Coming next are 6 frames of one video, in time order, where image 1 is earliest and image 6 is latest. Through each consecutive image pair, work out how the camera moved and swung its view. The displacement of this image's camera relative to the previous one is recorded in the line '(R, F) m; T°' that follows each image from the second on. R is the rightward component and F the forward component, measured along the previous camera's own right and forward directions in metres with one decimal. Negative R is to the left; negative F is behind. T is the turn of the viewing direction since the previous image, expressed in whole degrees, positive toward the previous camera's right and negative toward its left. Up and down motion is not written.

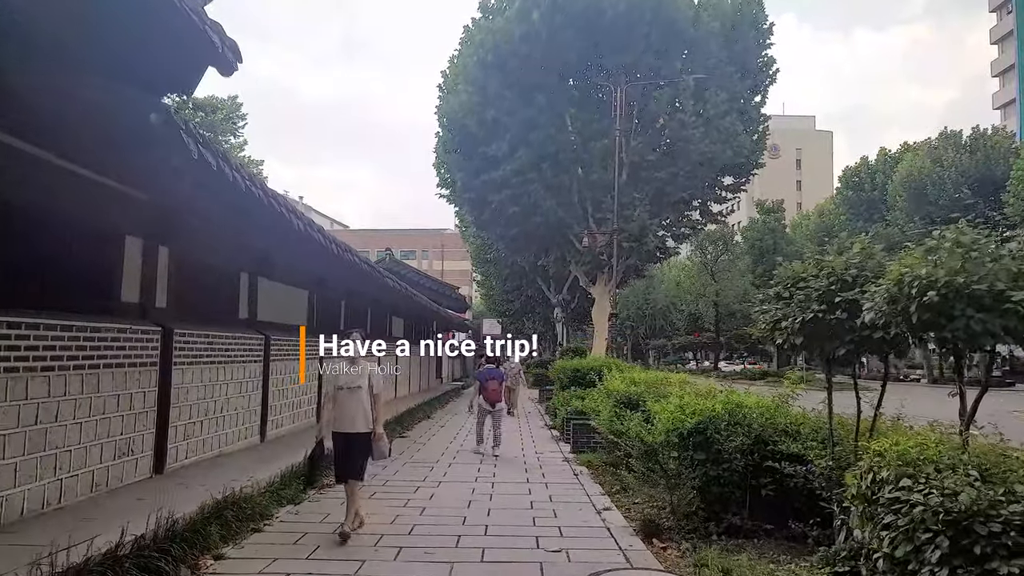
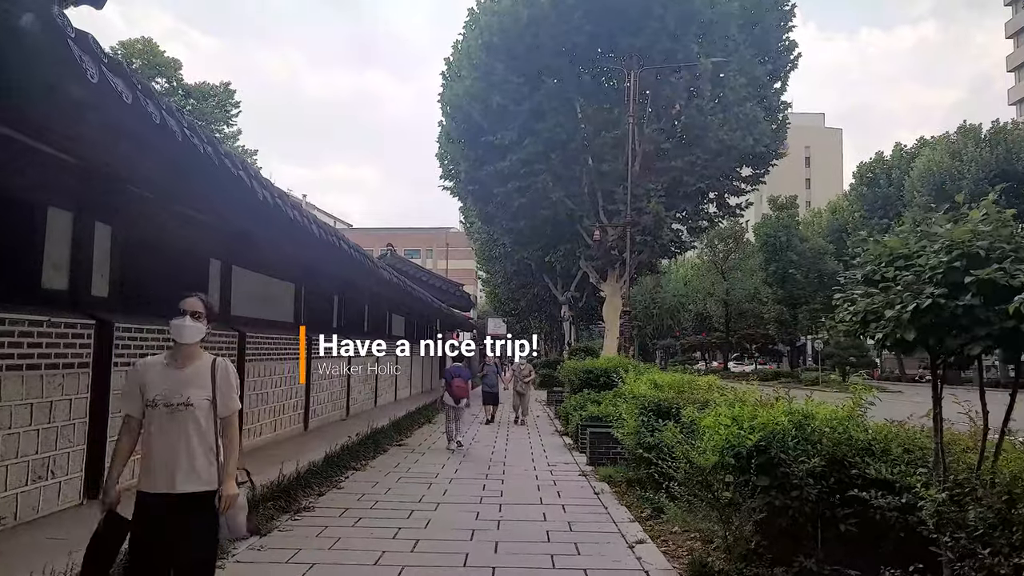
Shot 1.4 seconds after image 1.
(0.0, +1.2) m; 0°
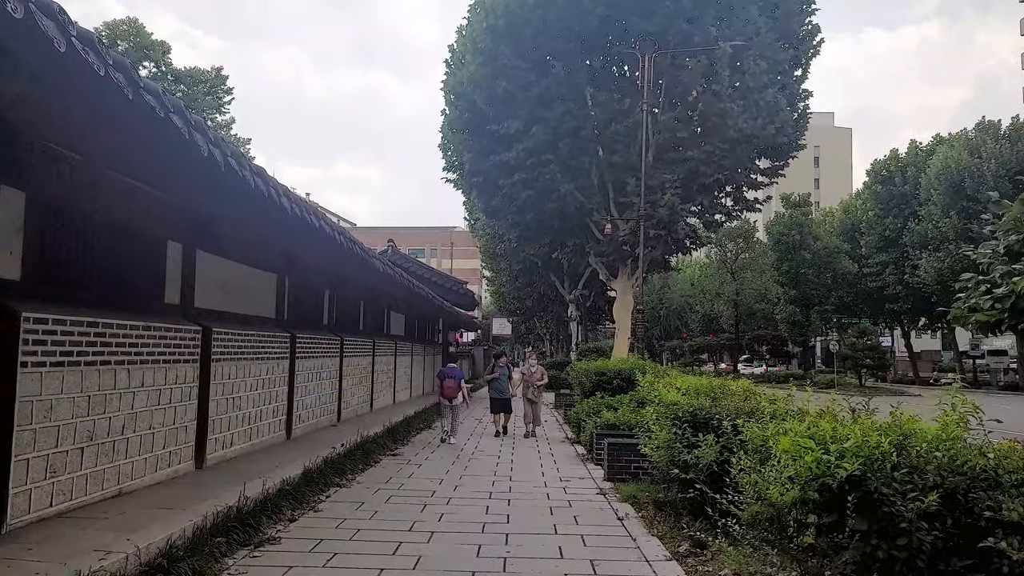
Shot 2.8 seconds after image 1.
(0.0, +1.2) m; 0°
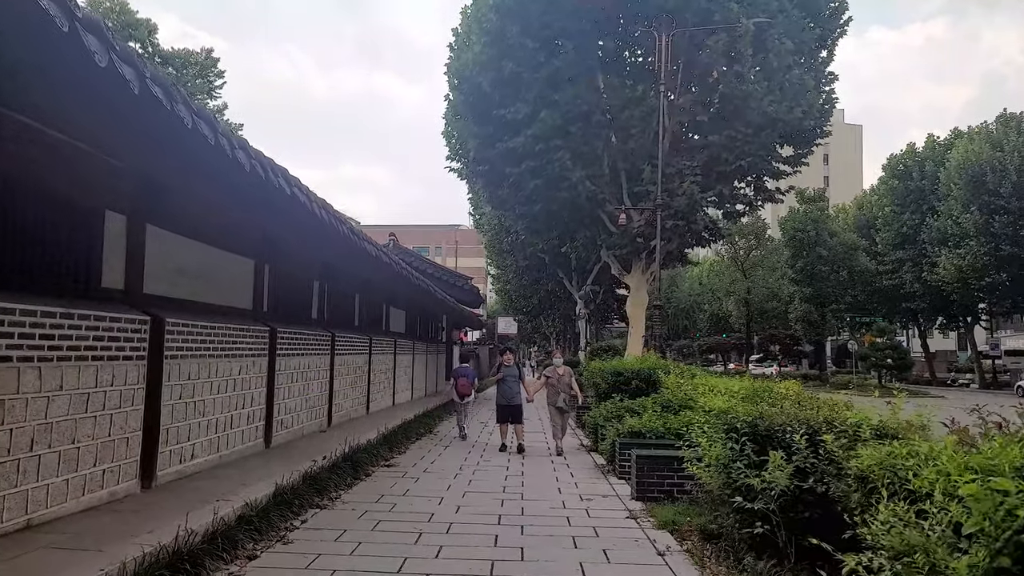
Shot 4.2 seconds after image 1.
(-0.1, +1.2) m; 0°
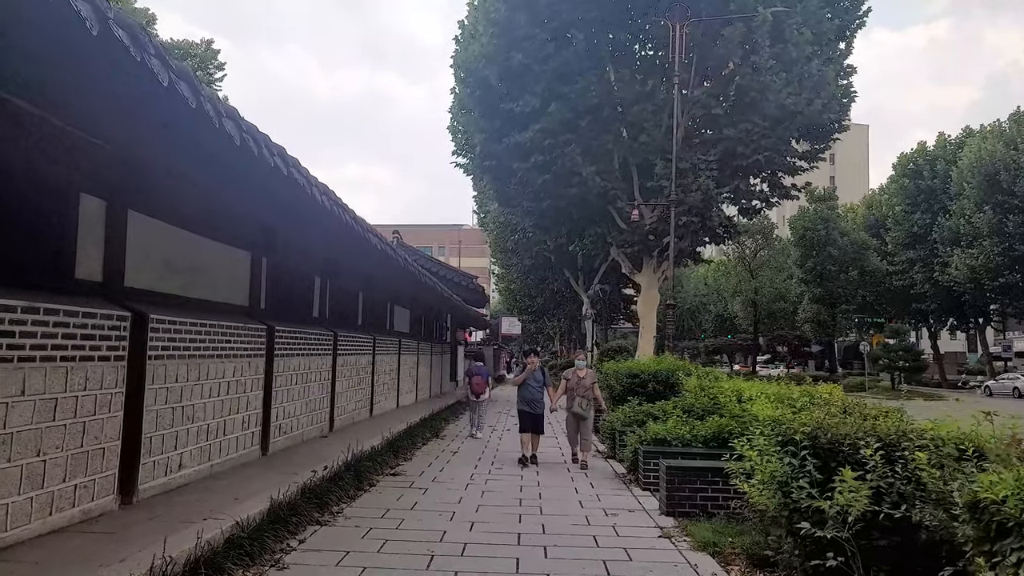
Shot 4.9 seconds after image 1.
(-0.1, +0.6) m; 0°
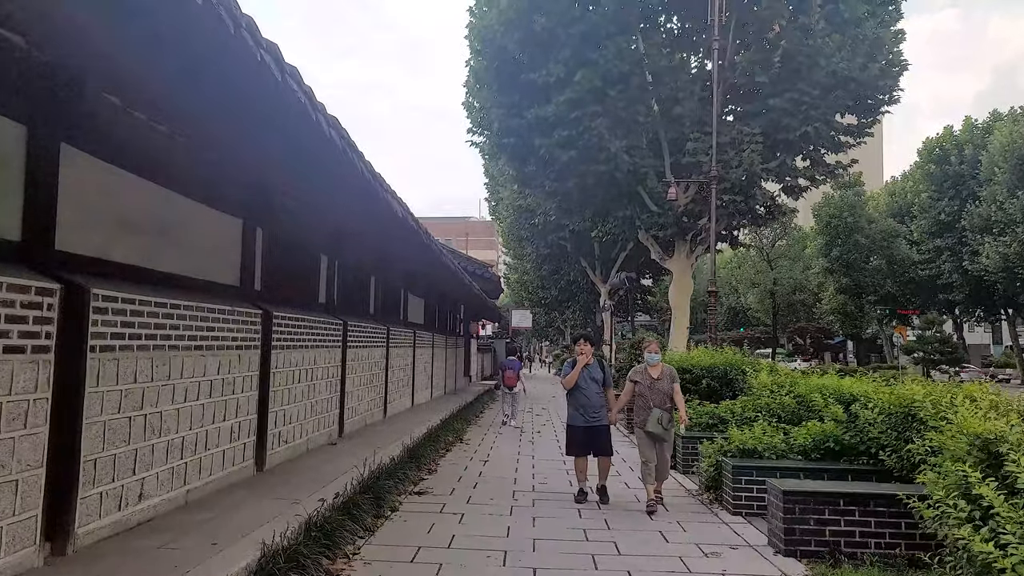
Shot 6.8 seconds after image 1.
(-0.4, +1.6) m; 0°
